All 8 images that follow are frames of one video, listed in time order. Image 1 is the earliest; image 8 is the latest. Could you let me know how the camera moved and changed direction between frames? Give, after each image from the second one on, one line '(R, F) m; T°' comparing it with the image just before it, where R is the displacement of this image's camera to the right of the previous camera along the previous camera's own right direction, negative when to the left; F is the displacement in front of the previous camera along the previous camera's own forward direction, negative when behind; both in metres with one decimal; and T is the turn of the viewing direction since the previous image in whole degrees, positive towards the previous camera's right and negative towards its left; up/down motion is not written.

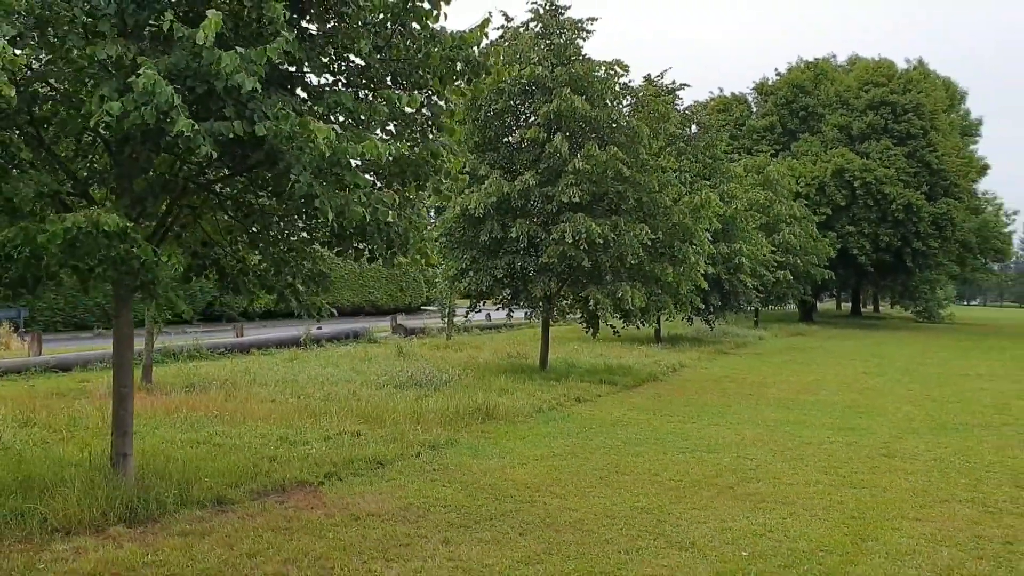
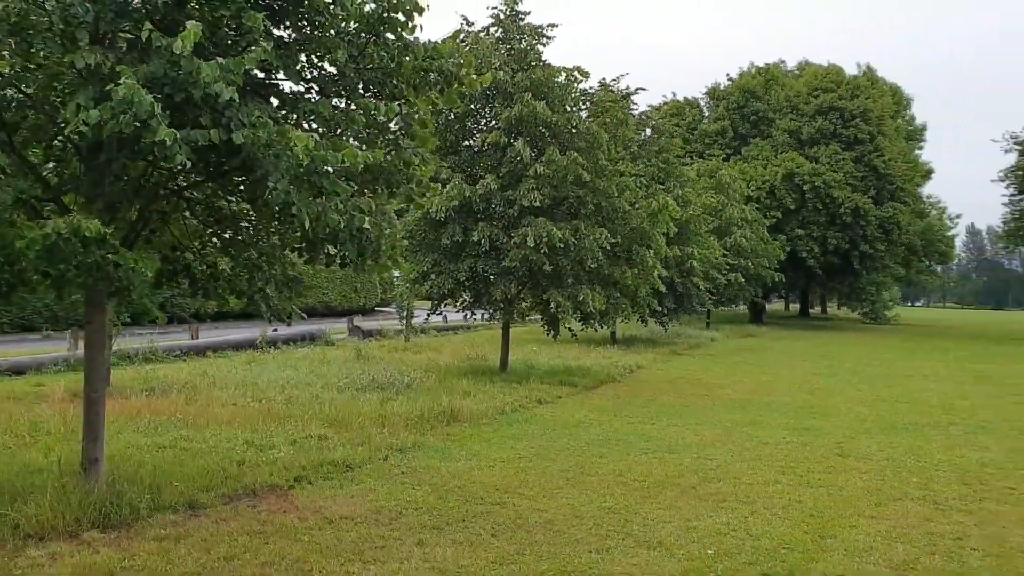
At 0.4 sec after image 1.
(-0.1, -0.1) m; +3°
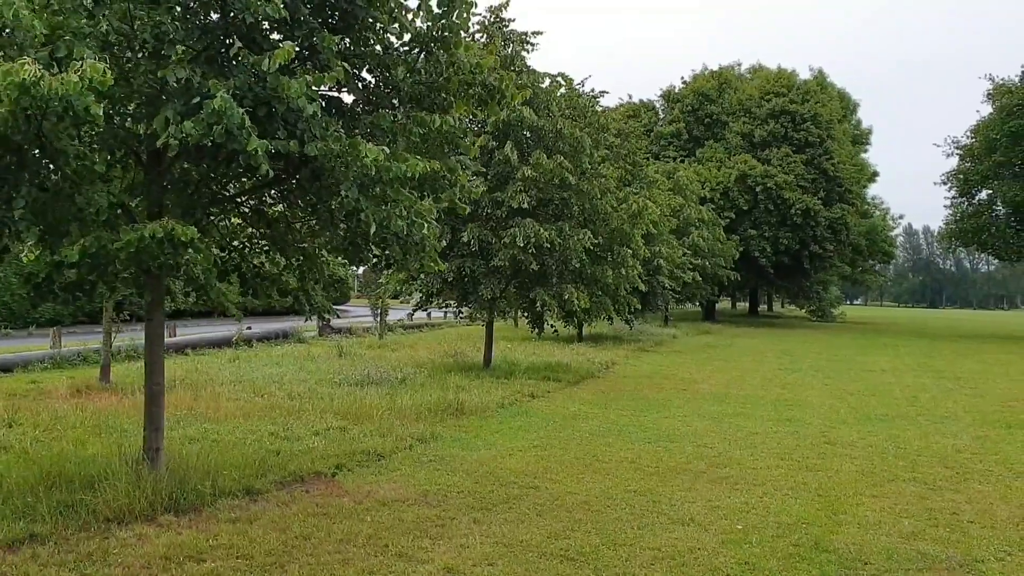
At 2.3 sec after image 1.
(-0.7, -0.4) m; +4°
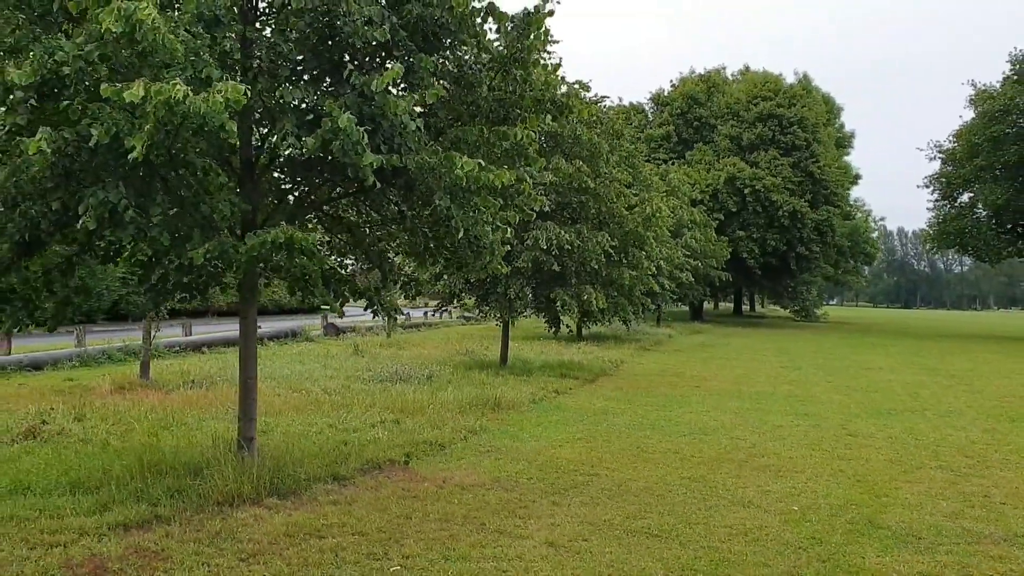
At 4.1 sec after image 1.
(-0.7, -0.5) m; +1°
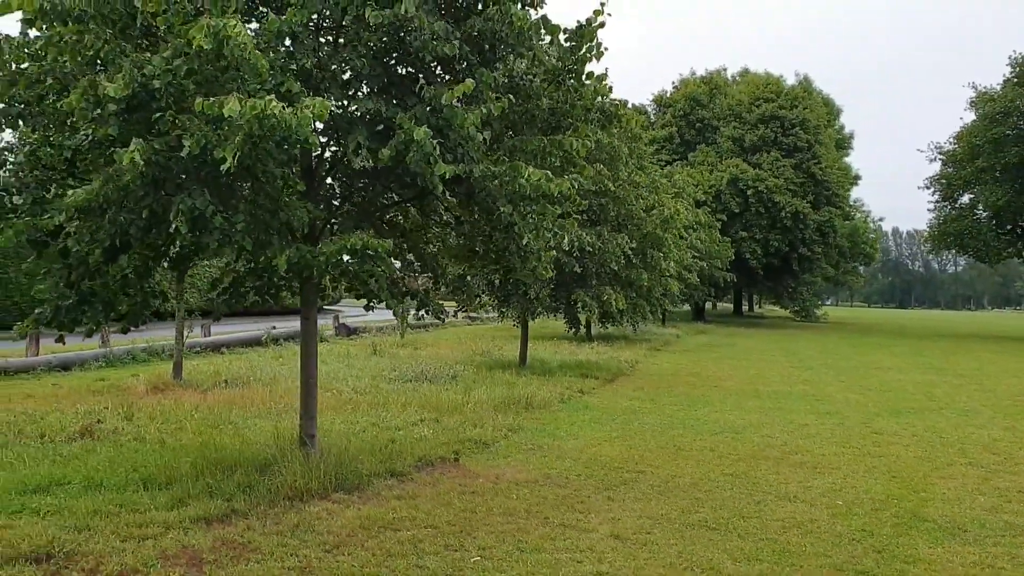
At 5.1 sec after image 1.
(-0.5, -0.2) m; 0°
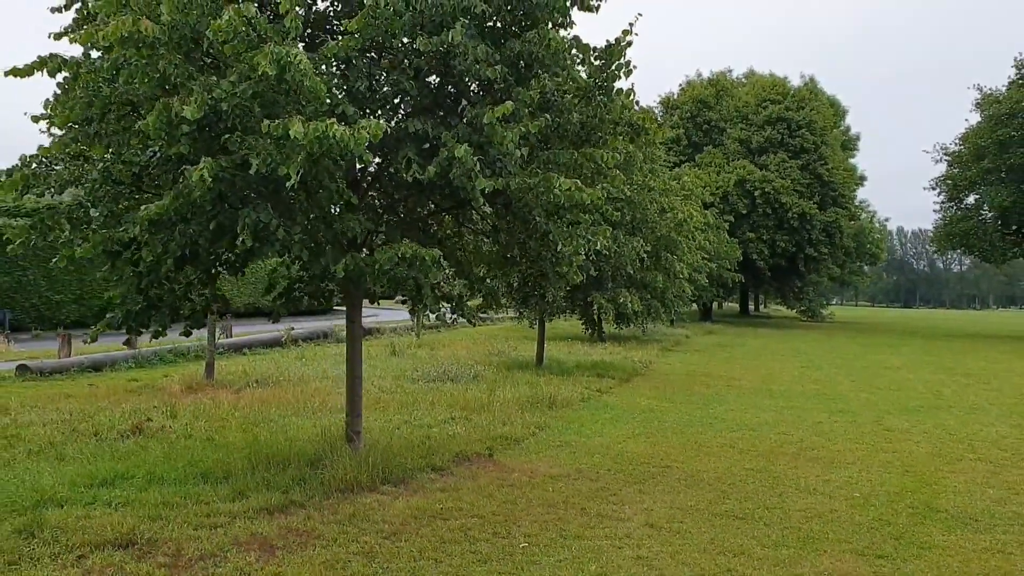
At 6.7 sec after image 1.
(-0.3, -0.4) m; 0°
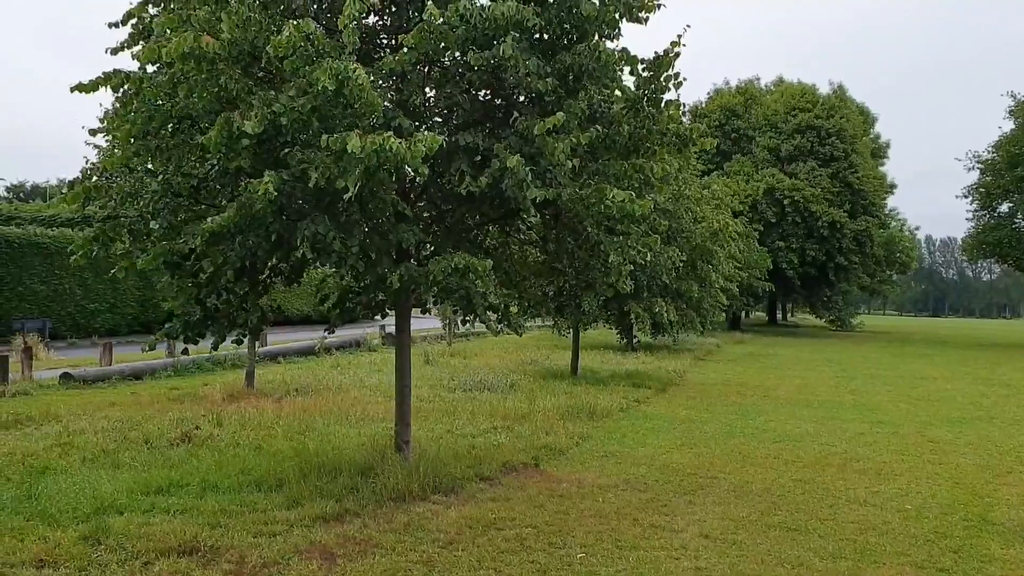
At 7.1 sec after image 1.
(-0.2, 0.0) m; -2°
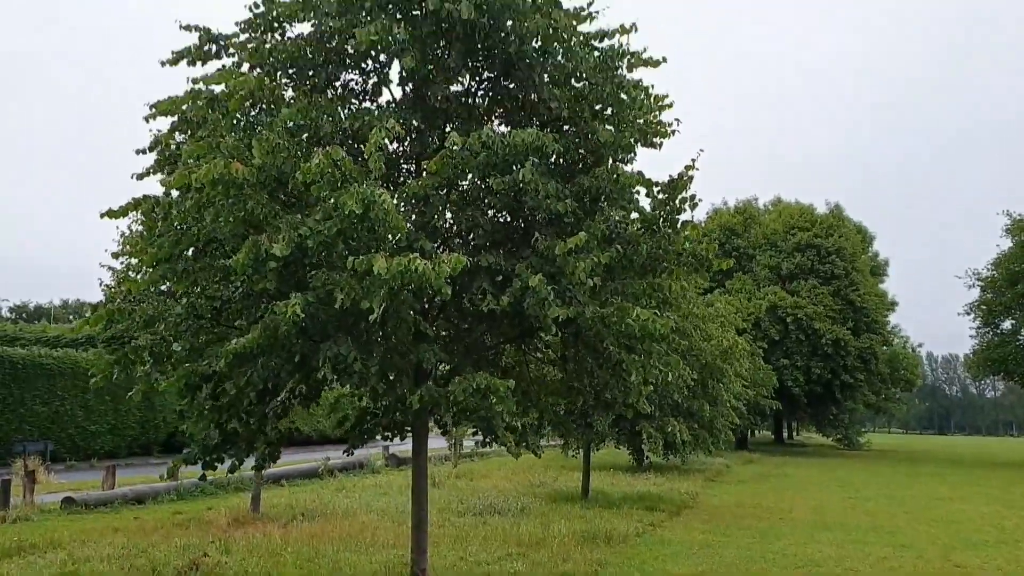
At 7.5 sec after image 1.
(-0.2, 0.0) m; 0°
